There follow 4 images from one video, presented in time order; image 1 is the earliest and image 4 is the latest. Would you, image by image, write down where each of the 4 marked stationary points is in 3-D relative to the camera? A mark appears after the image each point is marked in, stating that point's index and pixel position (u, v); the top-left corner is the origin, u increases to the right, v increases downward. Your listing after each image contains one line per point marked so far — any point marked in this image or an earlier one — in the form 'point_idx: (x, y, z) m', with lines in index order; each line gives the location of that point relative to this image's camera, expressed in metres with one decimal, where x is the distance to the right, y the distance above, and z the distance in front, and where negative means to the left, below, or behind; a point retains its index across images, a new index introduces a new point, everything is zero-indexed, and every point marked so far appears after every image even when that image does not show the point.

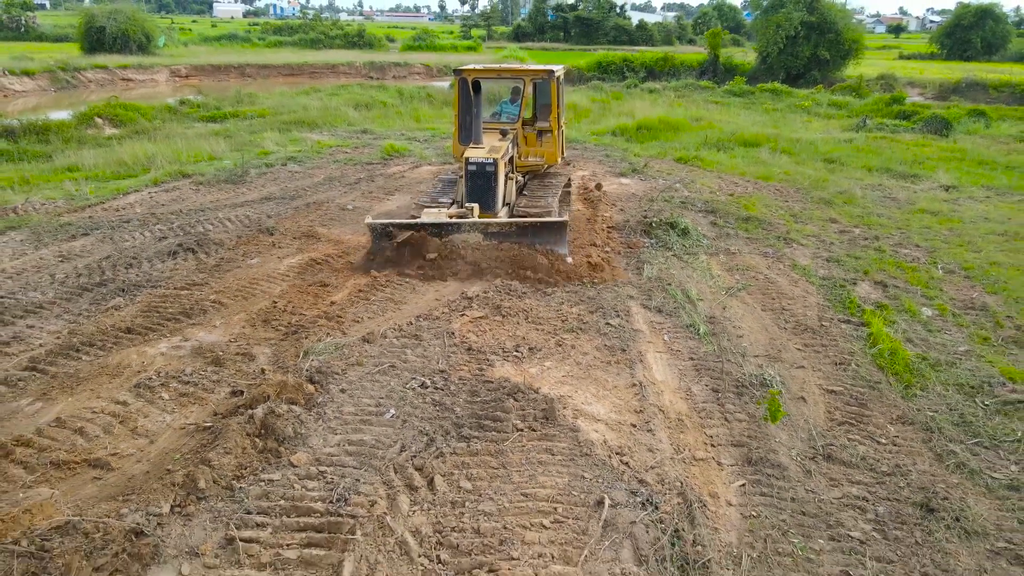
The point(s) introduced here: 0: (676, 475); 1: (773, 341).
0: (+1.0, -1.1, +4.4) m
1: (+2.3, -0.5, +6.4) m
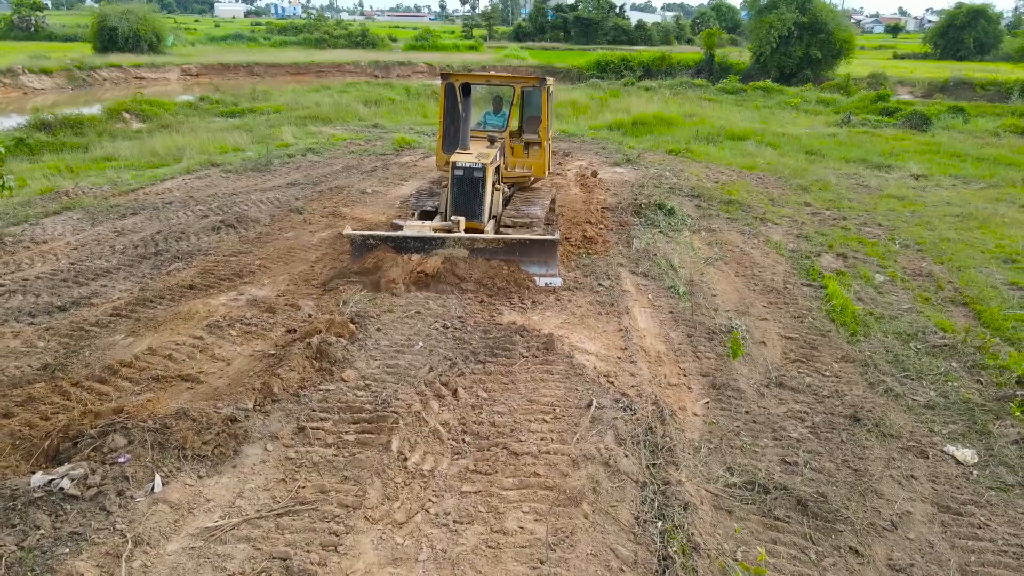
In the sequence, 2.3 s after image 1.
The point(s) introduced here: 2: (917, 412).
0: (+1.0, -0.8, +5.4) m
1: (+2.3, -0.1, +7.5) m
2: (+3.0, -0.9, +5.5) m
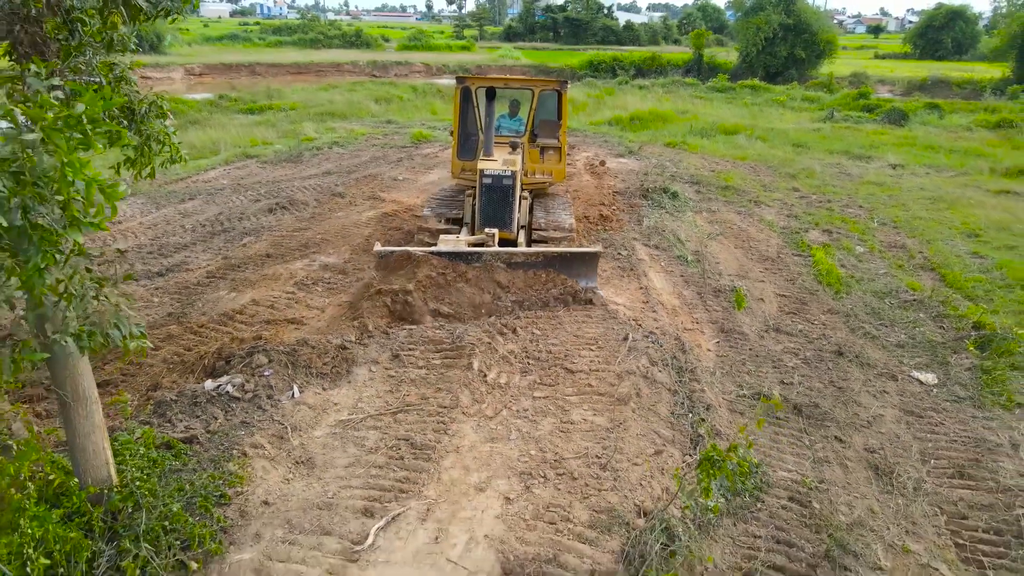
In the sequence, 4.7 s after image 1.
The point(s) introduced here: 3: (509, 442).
0: (+1.4, -0.4, +6.5) m
1: (+2.7, +0.3, +8.6) m
2: (+3.4, -0.6, +6.7) m
3: (0.0, -1.0, +4.6) m
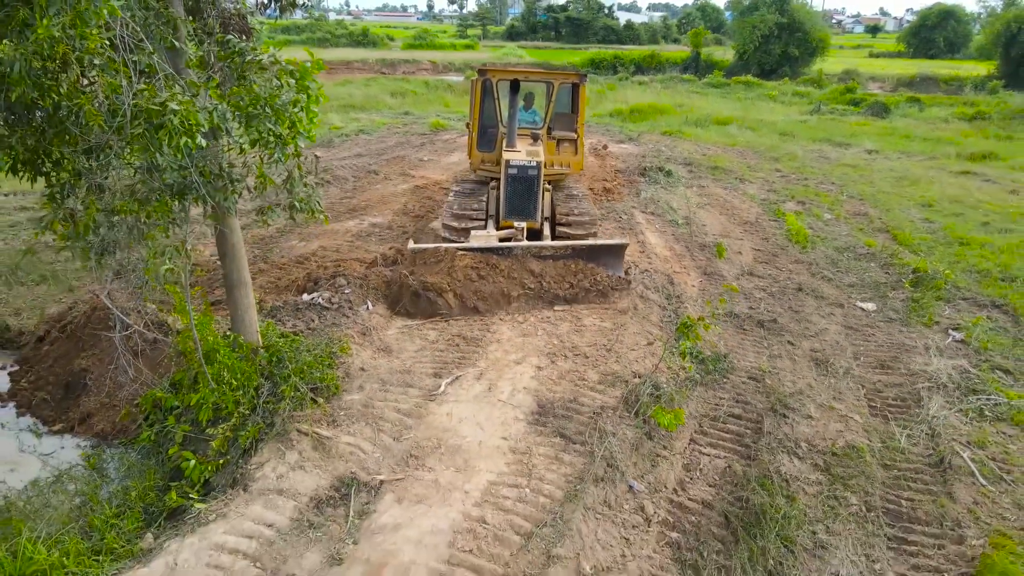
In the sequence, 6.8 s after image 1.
0: (+1.7, +0.2, +8.0) m
1: (+2.9, +0.8, +10.1) m
2: (+3.7, 0.0, +8.2) m
3: (+0.2, -0.4, +6.1) m
